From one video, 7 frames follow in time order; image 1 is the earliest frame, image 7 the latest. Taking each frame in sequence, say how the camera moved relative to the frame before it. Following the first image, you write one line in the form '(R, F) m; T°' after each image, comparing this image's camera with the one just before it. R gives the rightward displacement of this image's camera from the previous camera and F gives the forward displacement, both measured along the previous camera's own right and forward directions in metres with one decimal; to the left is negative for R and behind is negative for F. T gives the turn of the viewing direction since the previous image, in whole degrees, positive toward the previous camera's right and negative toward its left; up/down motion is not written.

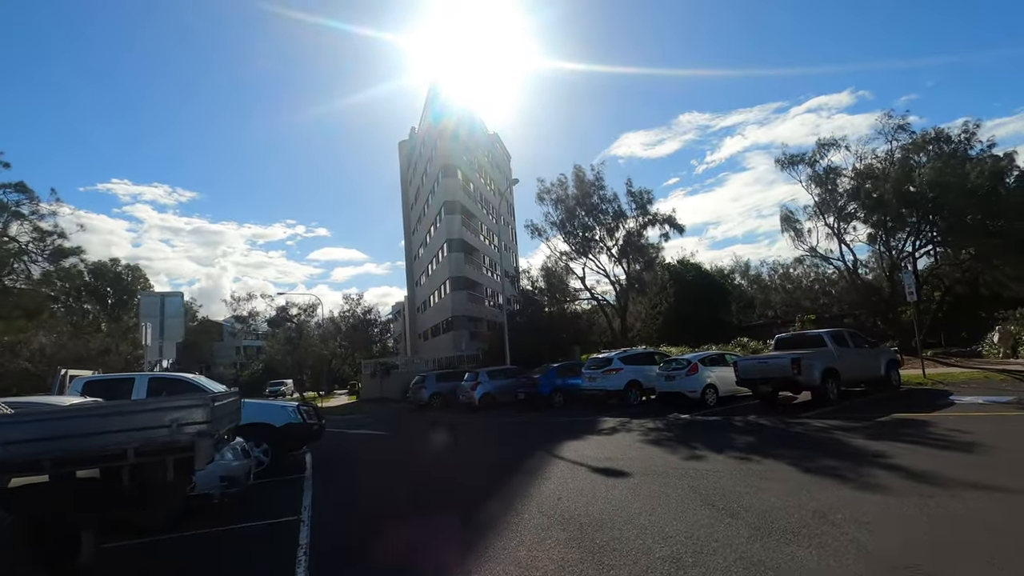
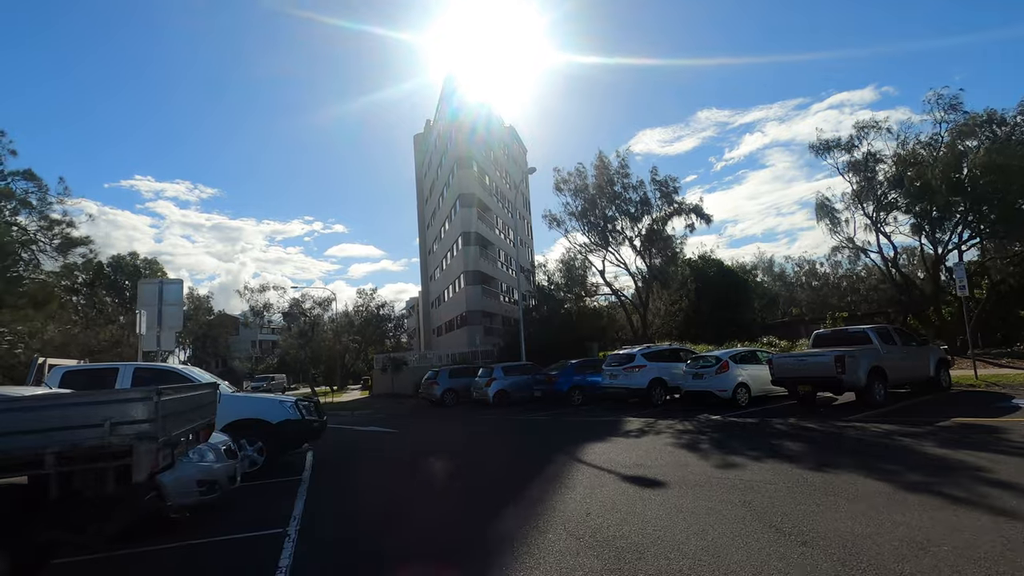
(-0.1, +1.1) m; -2°
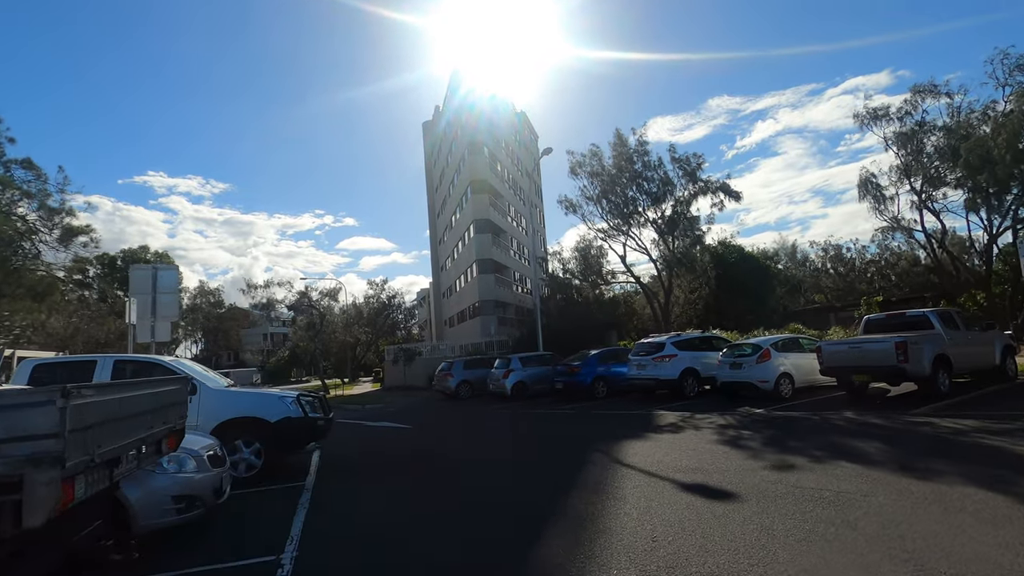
(-0.3, +1.3) m; -1°
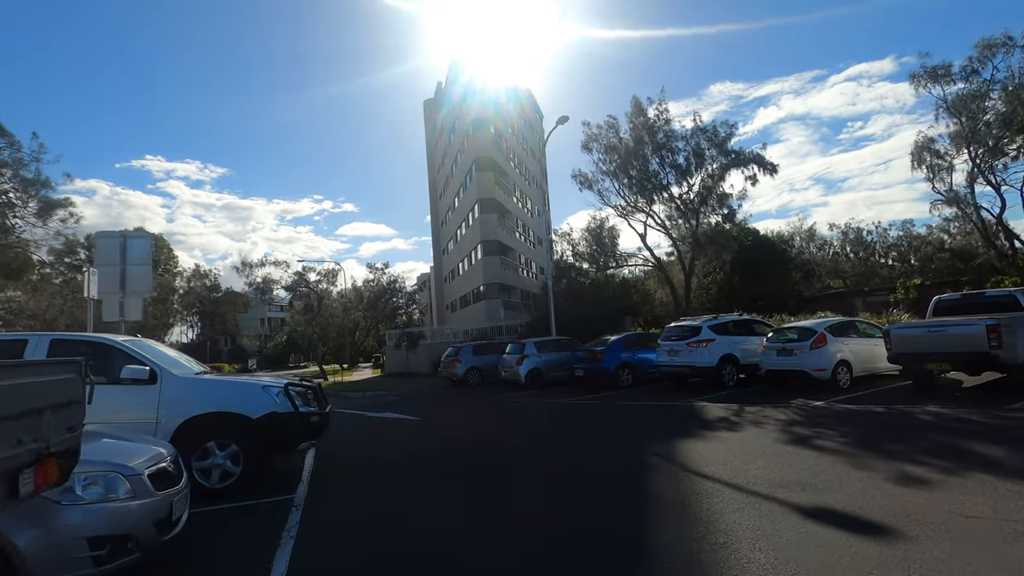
(-0.6, +1.8) m; 0°
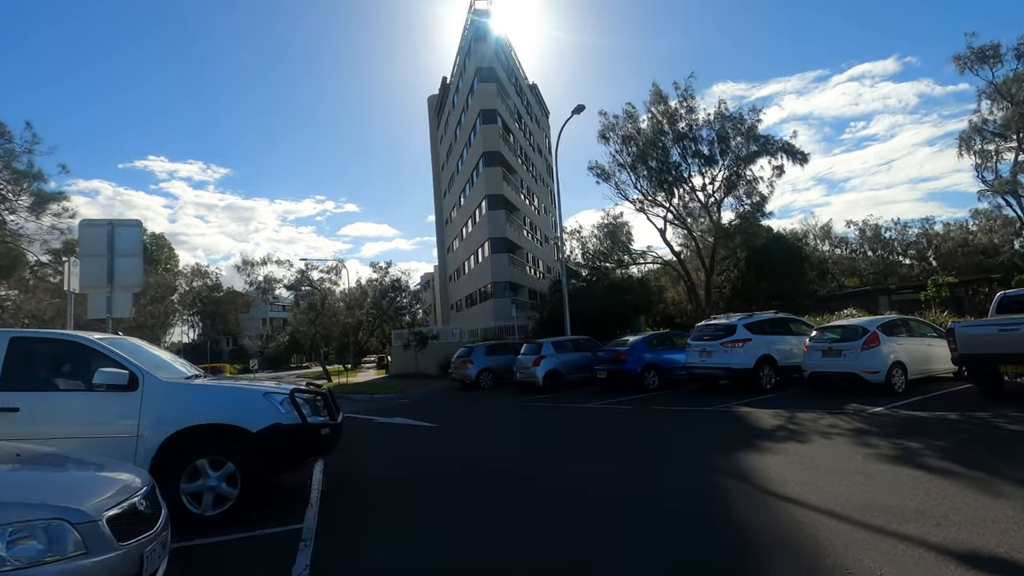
(-0.5, +1.1) m; 0°
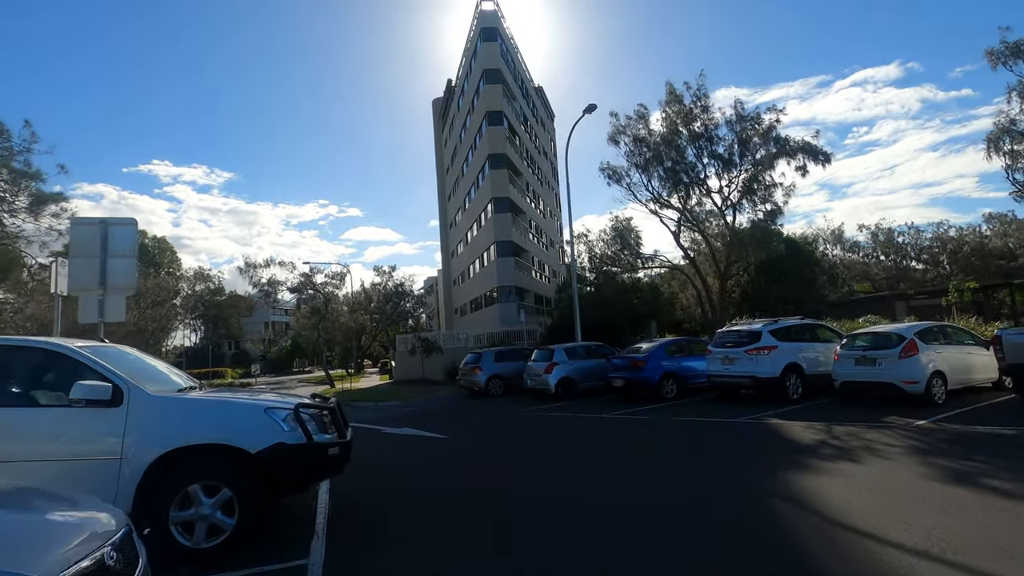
(-0.3, +0.7) m; 0°
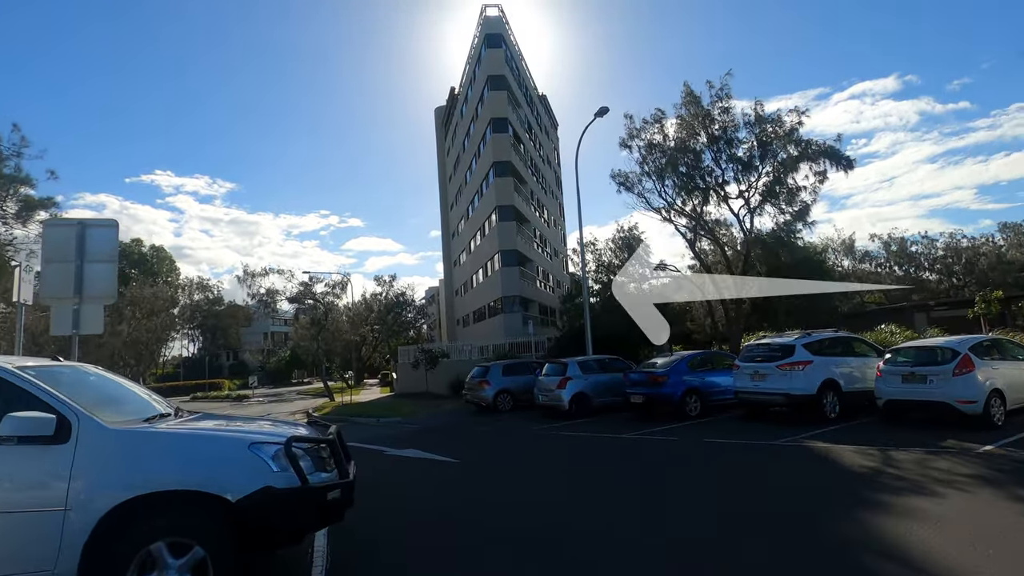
(-0.3, +1.0) m; 0°
